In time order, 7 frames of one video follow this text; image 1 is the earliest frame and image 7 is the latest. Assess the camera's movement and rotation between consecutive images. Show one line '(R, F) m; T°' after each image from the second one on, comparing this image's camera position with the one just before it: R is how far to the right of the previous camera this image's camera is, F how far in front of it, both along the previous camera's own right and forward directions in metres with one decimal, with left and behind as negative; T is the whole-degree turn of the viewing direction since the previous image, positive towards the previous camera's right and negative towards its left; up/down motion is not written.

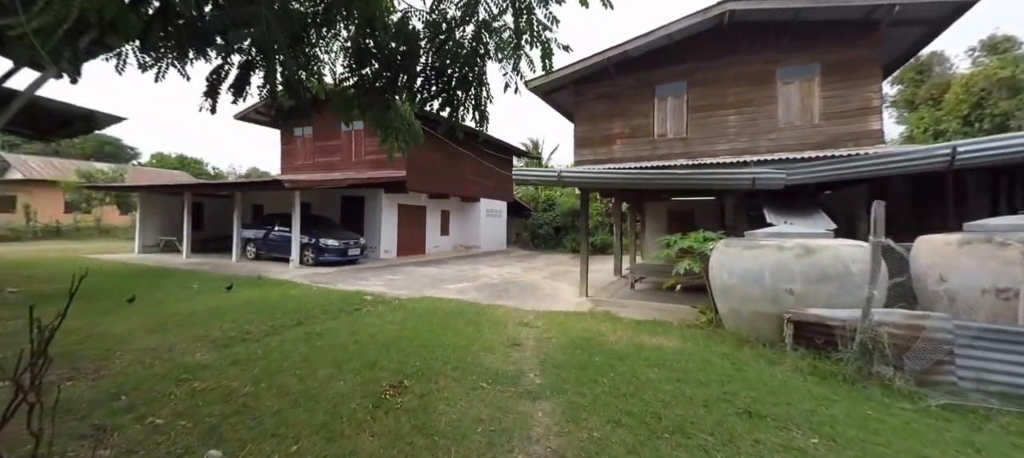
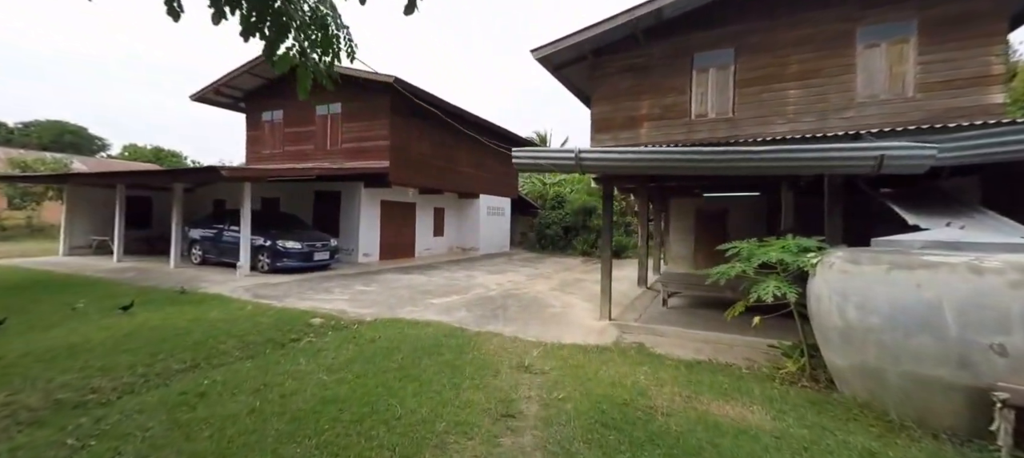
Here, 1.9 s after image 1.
(+0.1, +1.9) m; -1°
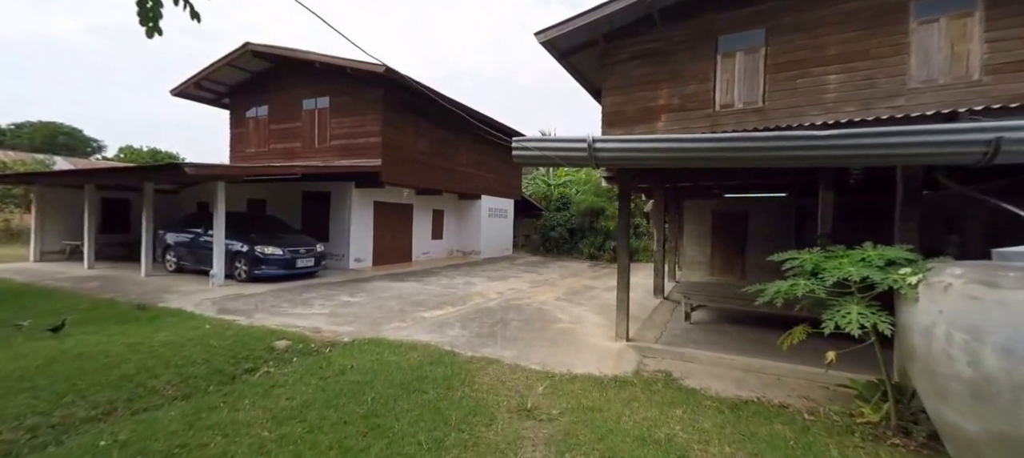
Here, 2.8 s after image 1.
(0.0, +0.9) m; -1°
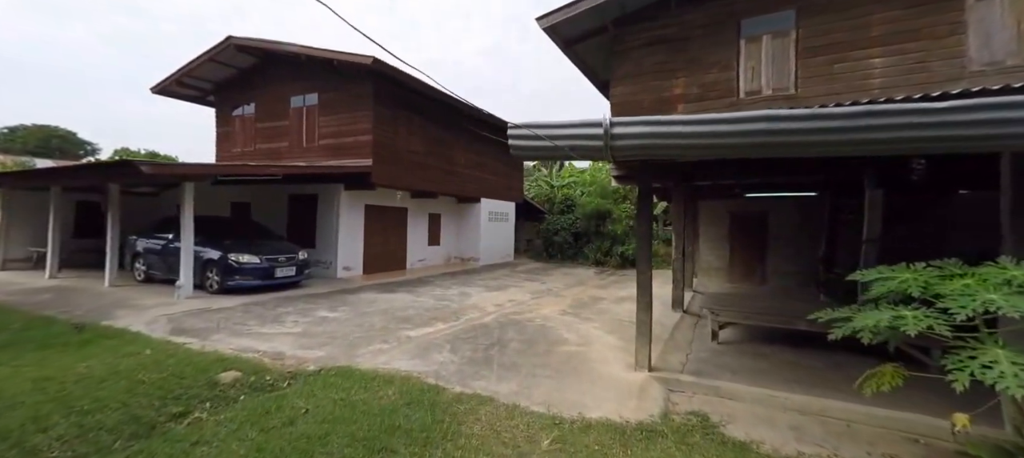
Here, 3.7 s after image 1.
(0.0, +0.8) m; 0°
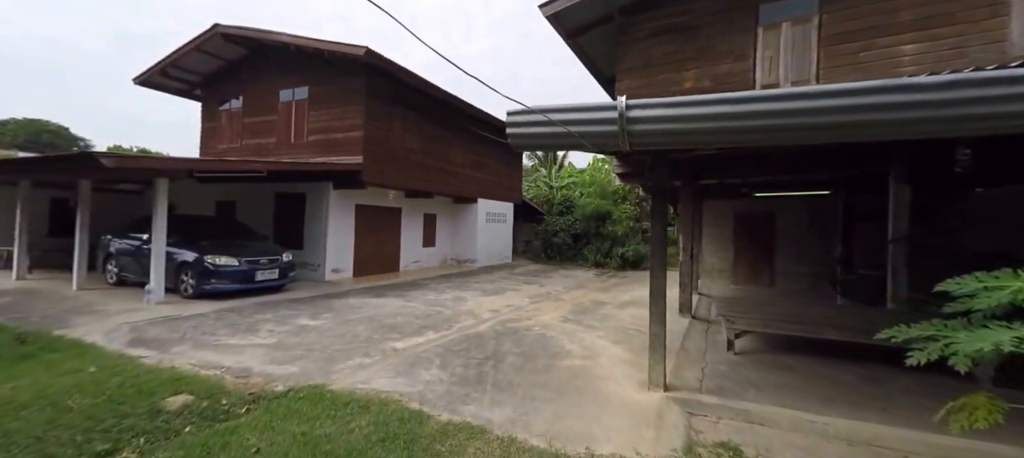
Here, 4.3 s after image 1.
(0.0, +0.5) m; 0°
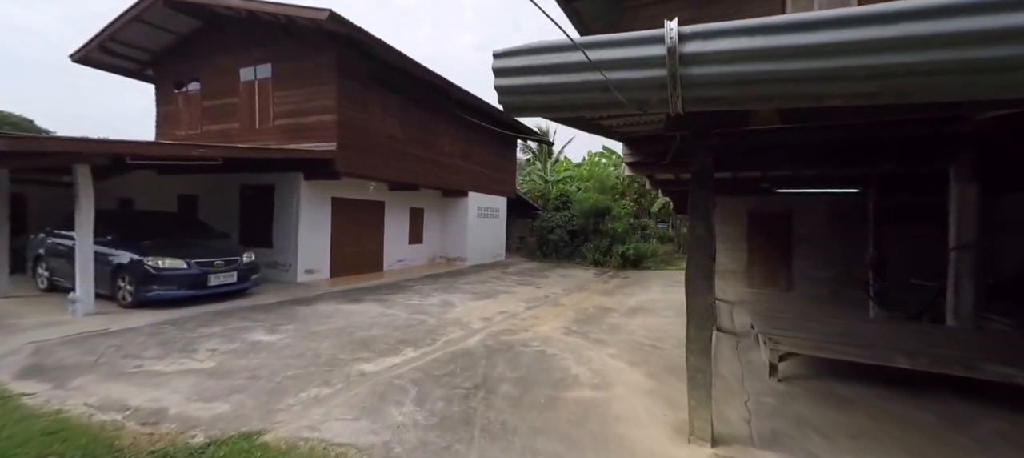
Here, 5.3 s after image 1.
(0.0, +0.9) m; +1°
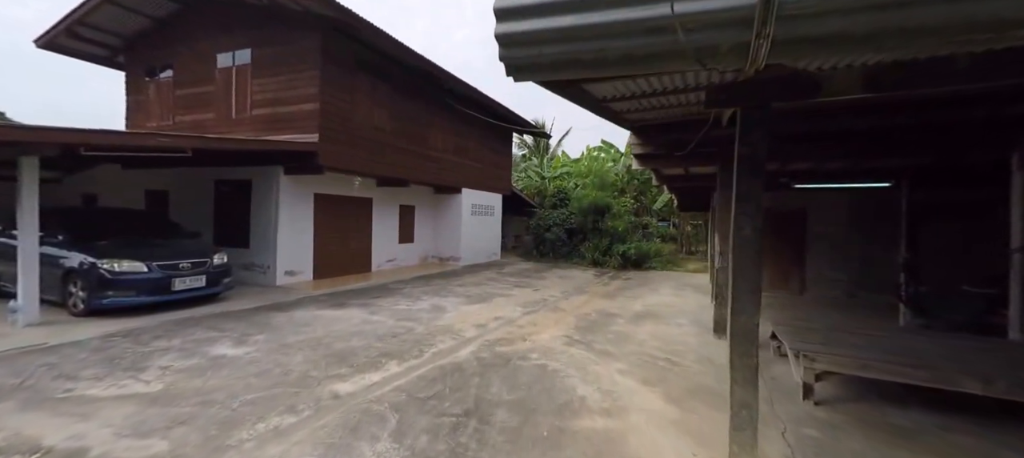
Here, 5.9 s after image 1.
(0.0, +0.6) m; +1°
